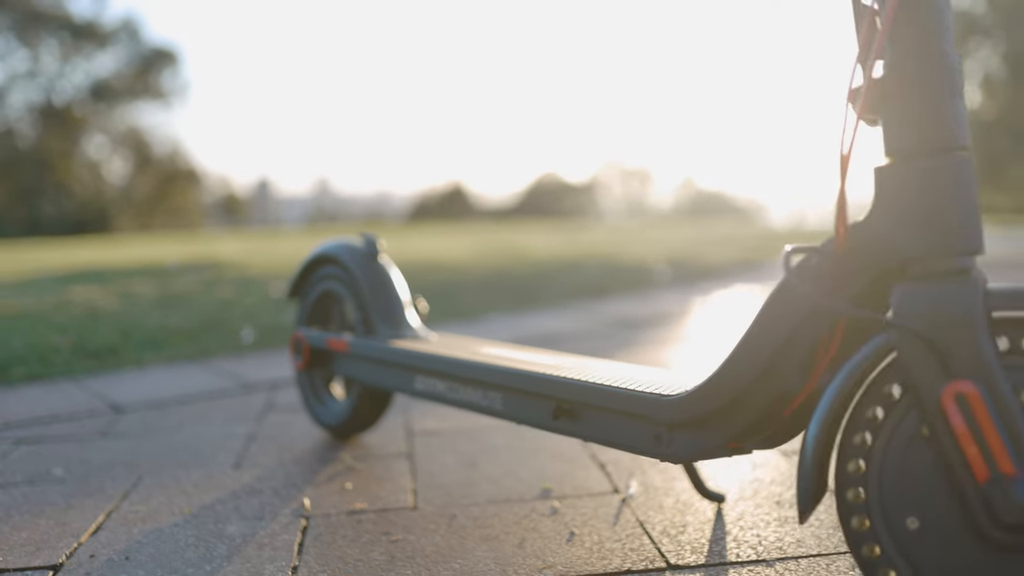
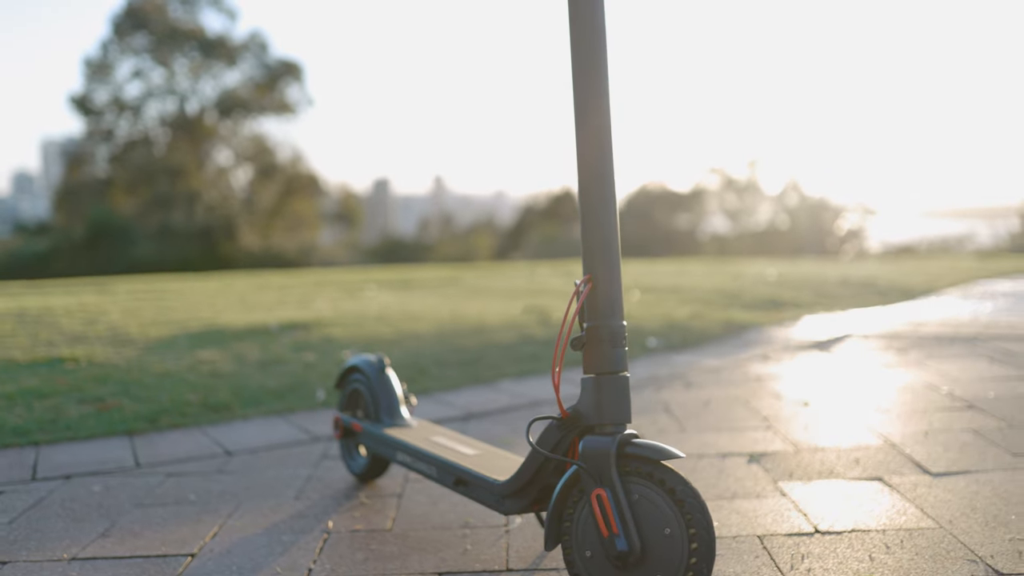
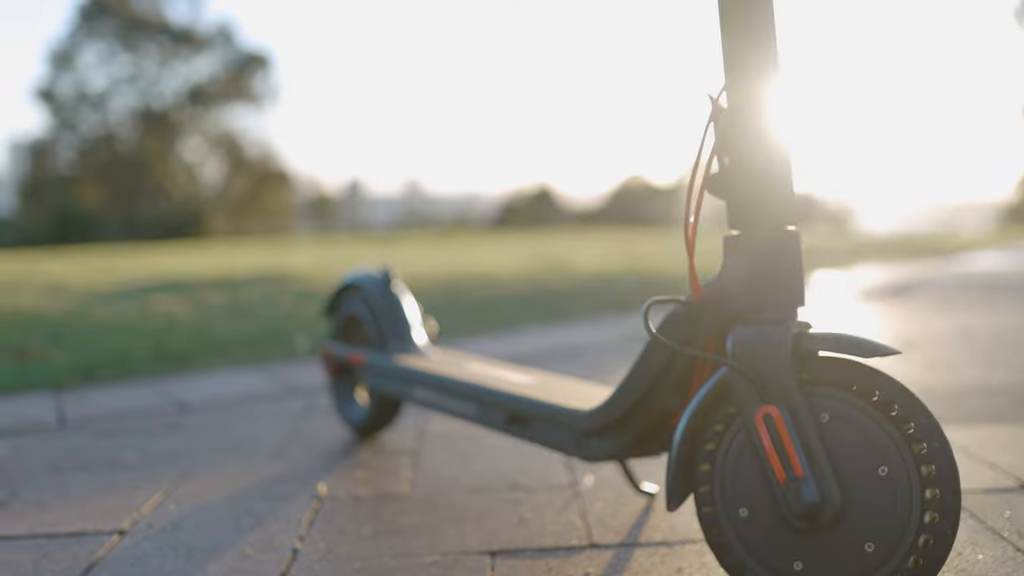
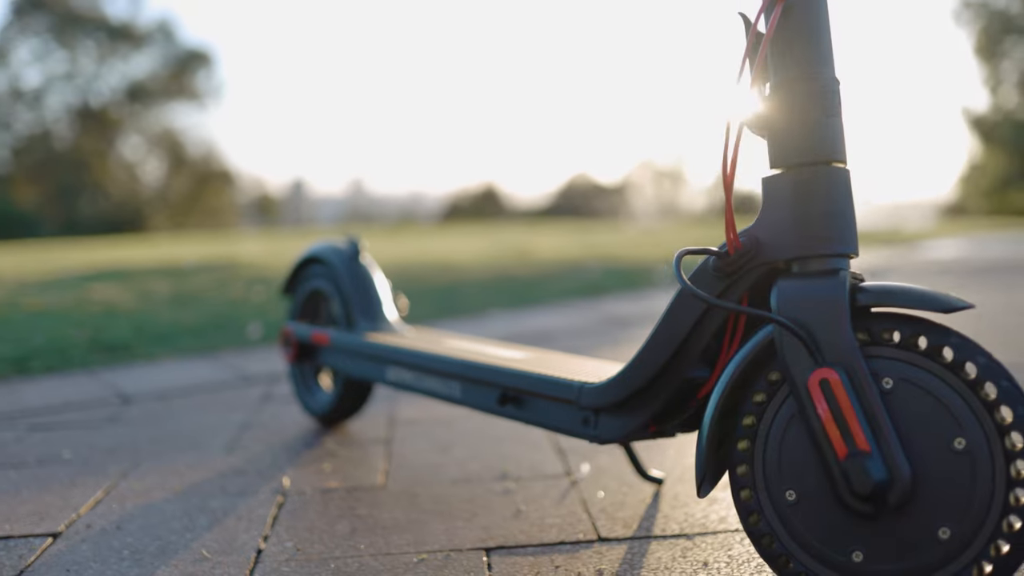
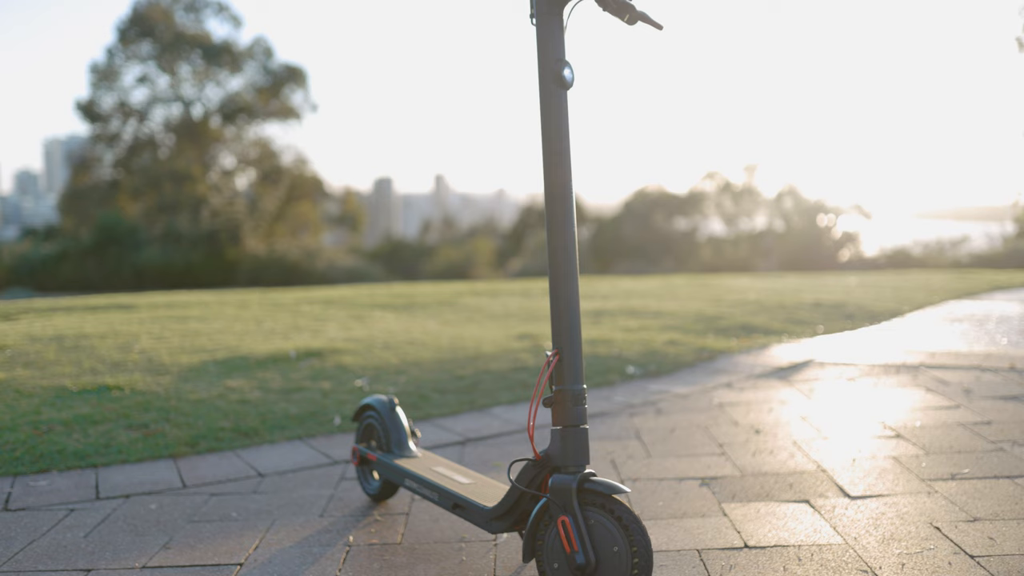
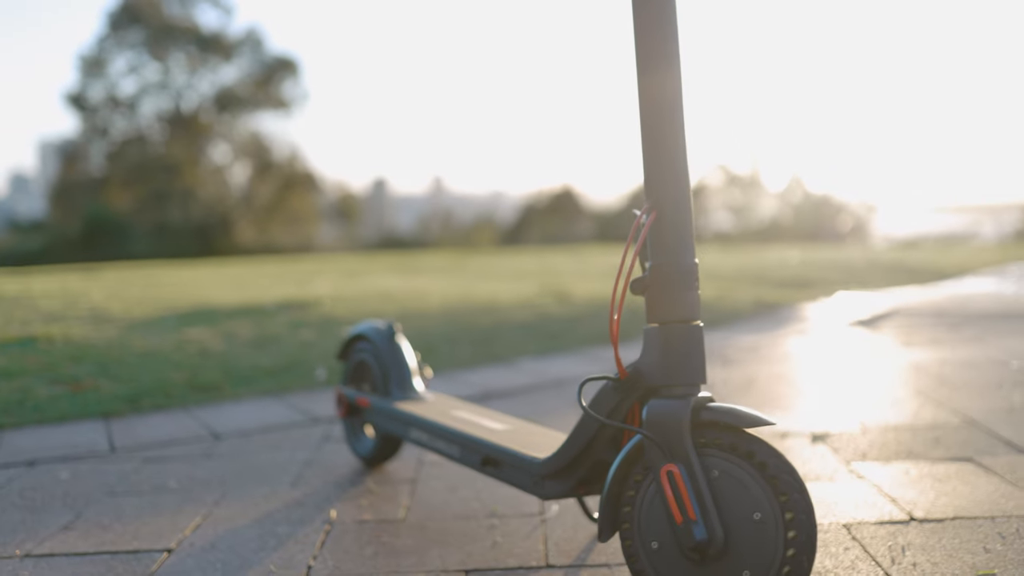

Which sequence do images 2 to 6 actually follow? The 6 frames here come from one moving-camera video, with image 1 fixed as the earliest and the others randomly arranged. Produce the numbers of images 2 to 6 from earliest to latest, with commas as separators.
4, 3, 6, 2, 5
